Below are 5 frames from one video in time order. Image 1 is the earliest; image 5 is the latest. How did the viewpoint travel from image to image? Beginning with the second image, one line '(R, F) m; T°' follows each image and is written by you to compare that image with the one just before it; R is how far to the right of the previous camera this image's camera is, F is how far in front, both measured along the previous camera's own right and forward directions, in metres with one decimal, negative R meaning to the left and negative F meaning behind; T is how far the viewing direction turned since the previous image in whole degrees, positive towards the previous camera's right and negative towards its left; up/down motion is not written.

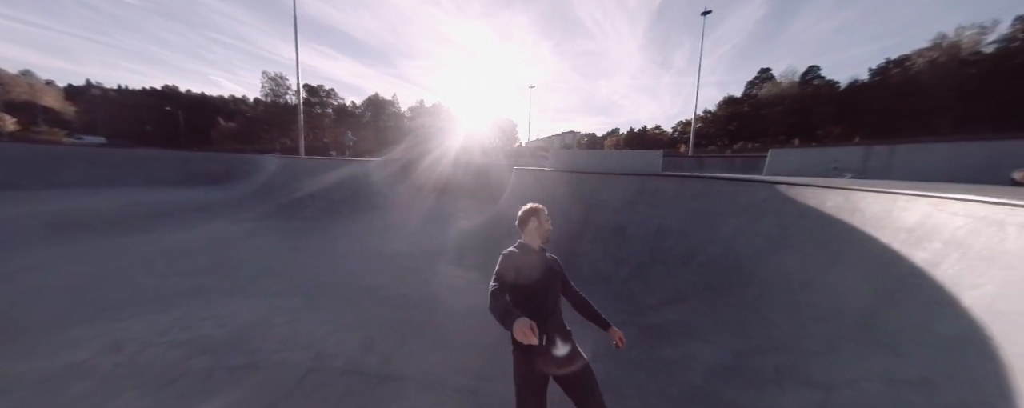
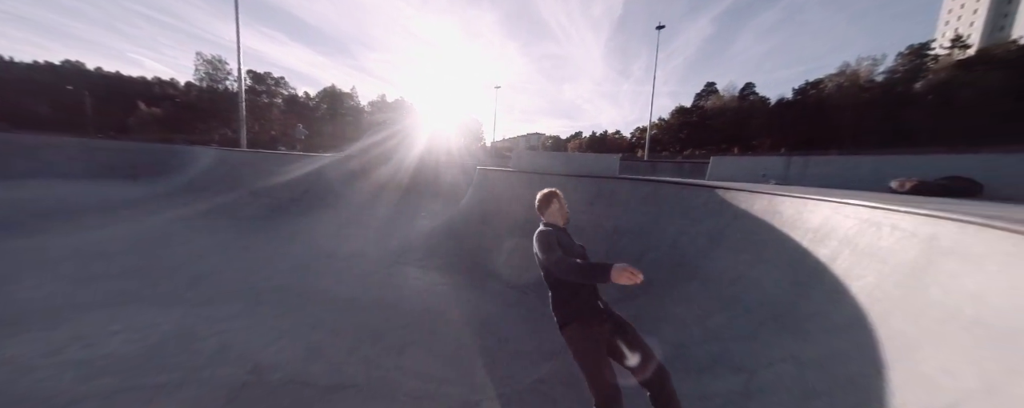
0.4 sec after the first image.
(+0.1, 0.0) m; +7°
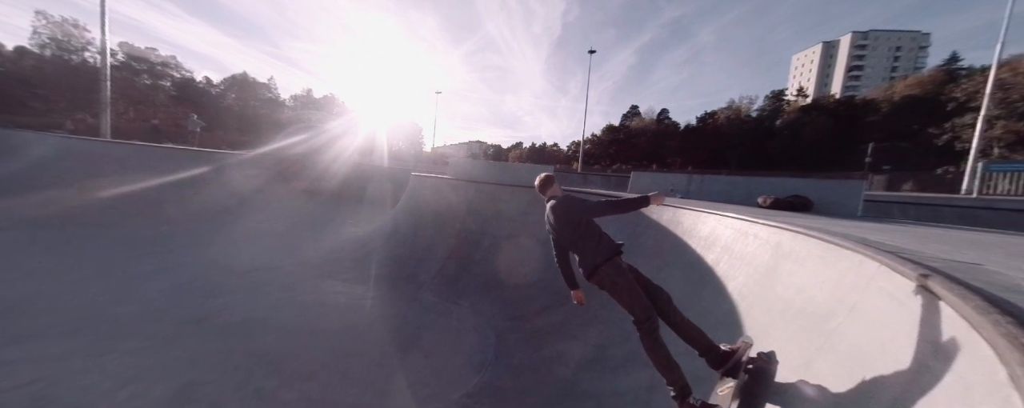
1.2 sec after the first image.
(+0.1, 0.0) m; +12°
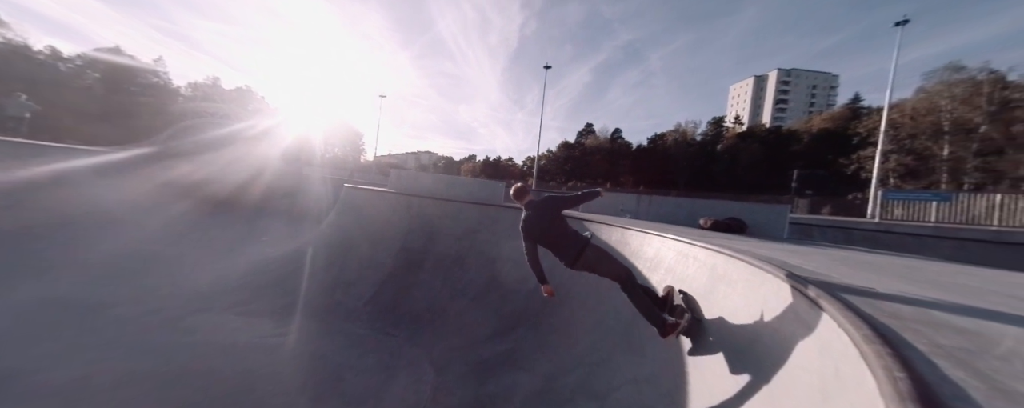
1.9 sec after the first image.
(+0.3, +1.1) m; +8°
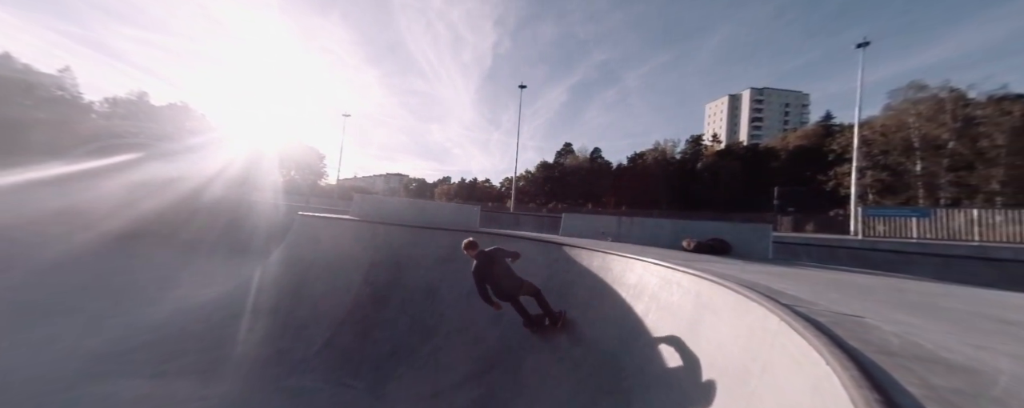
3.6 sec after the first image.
(+0.4, +1.1) m; +3°
